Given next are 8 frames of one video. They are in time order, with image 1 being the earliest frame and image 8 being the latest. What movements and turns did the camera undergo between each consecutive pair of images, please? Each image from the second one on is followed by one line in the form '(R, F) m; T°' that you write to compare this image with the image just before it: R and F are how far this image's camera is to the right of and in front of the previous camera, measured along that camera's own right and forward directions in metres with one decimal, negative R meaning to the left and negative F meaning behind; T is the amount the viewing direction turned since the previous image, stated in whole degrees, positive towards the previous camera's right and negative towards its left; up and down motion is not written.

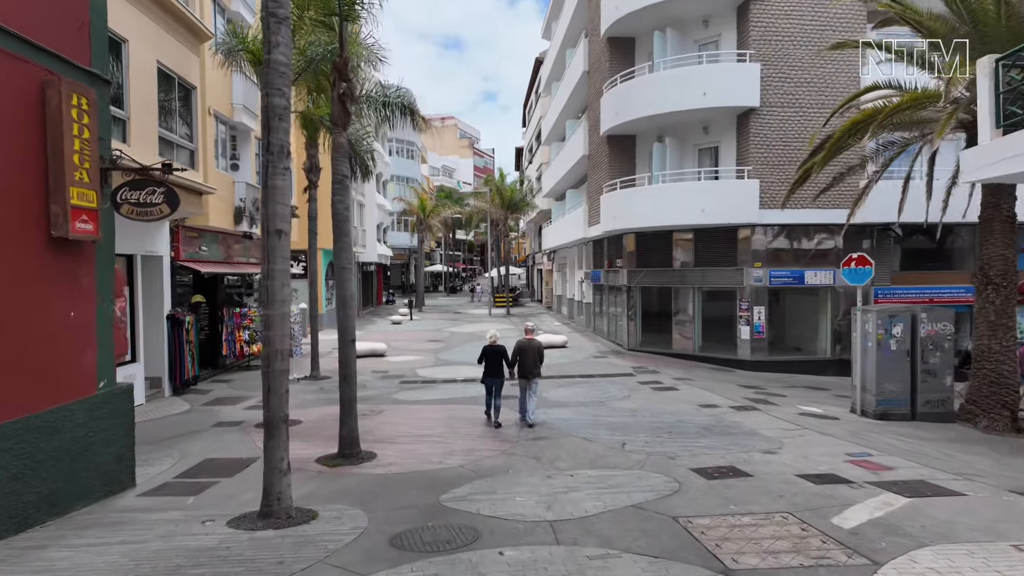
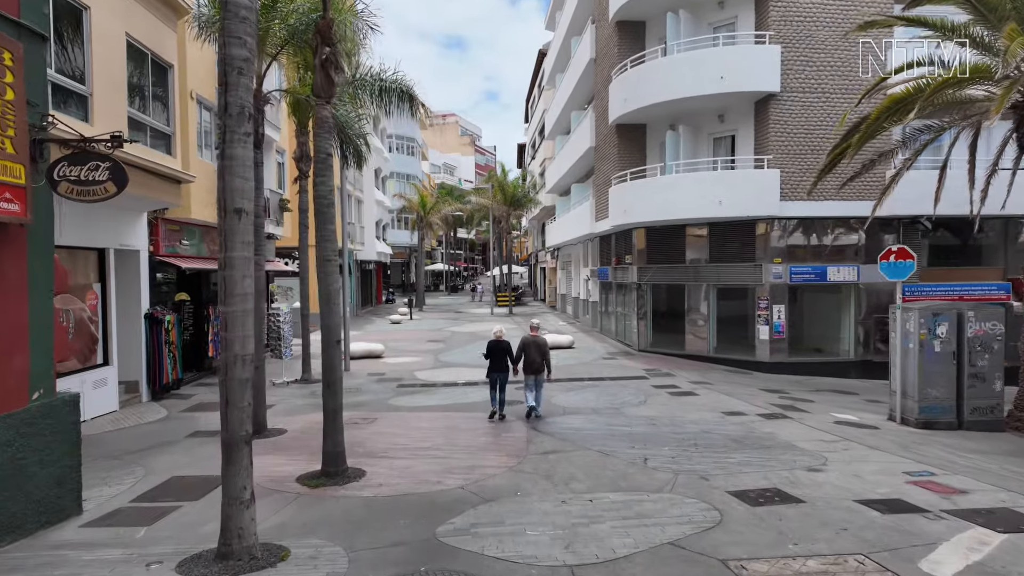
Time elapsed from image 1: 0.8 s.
(-0.1, +1.0) m; 0°
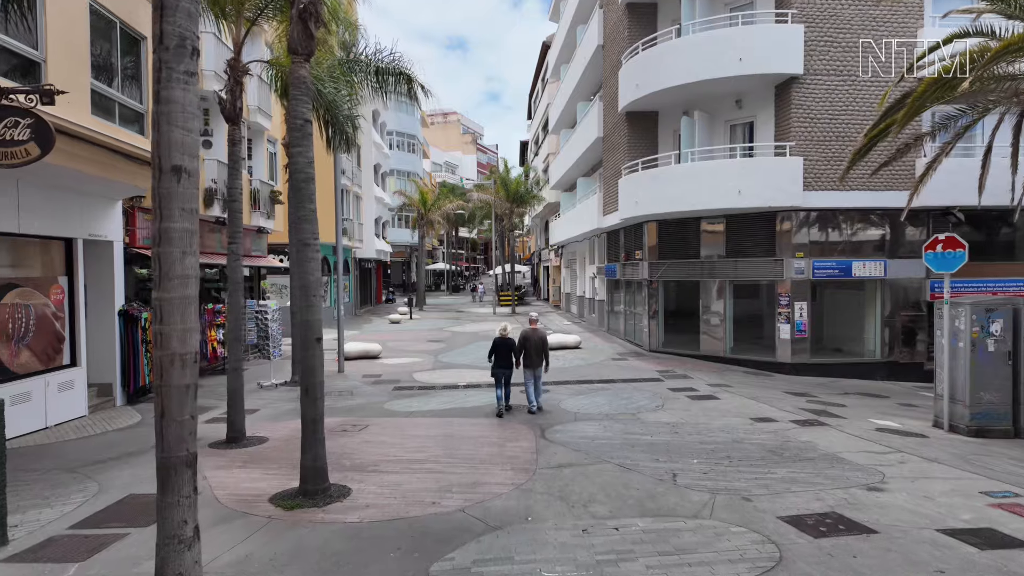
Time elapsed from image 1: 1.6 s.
(-0.1, +1.0) m; 0°
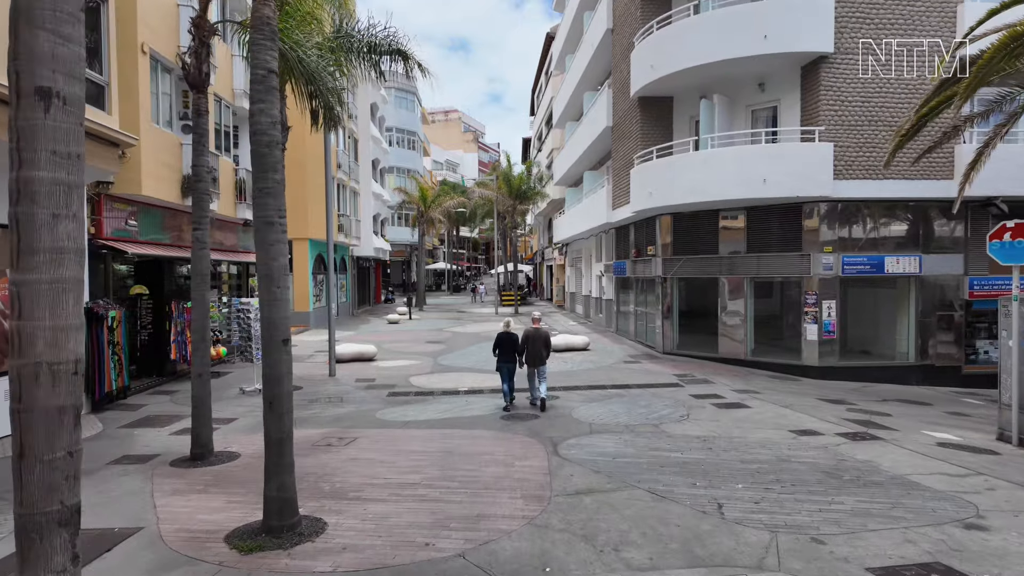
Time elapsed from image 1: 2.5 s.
(-0.1, +1.2) m; 0°
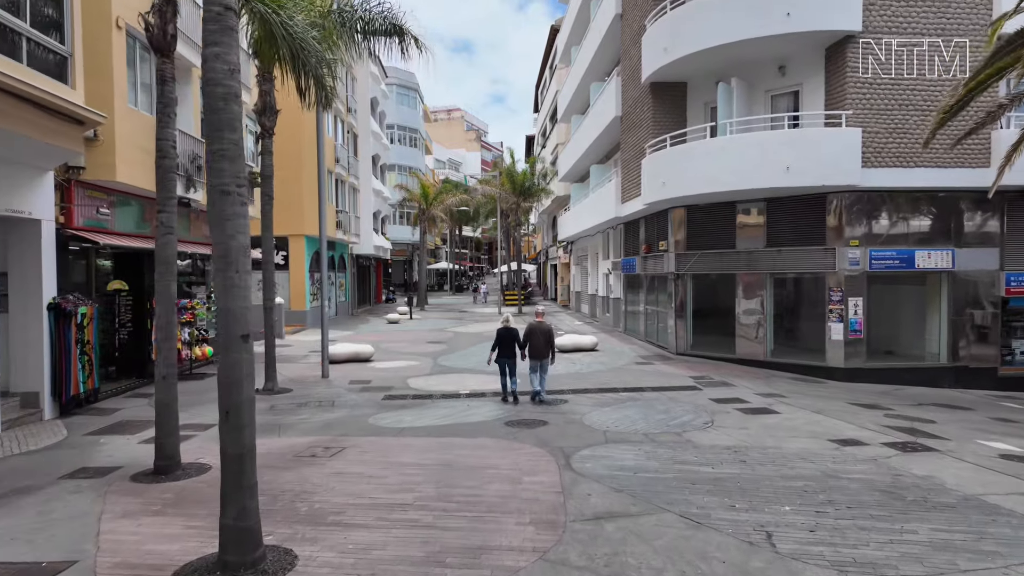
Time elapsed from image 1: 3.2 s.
(0.0, +0.9) m; 0°
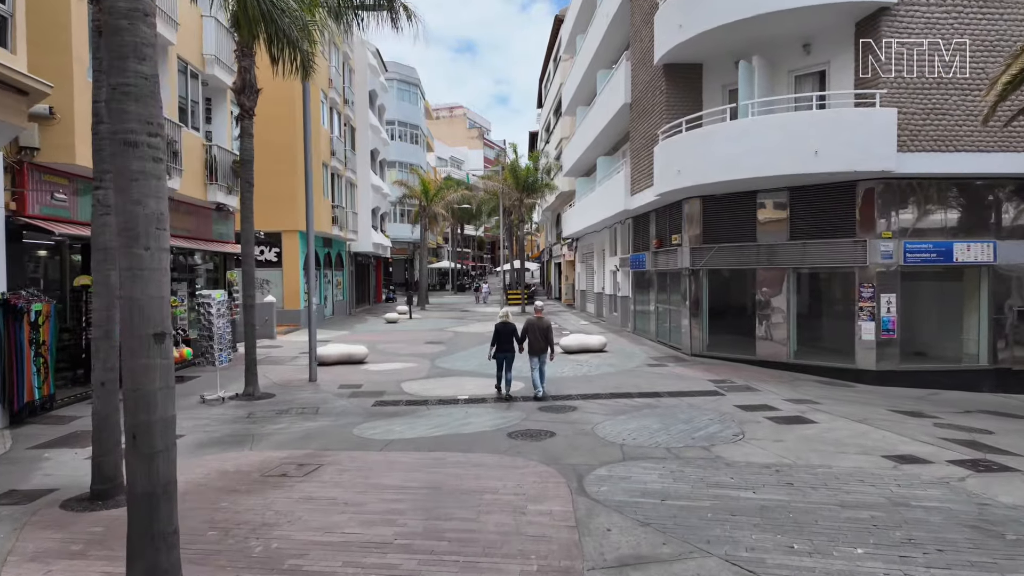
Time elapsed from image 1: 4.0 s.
(0.0, +1.1) m; 0°
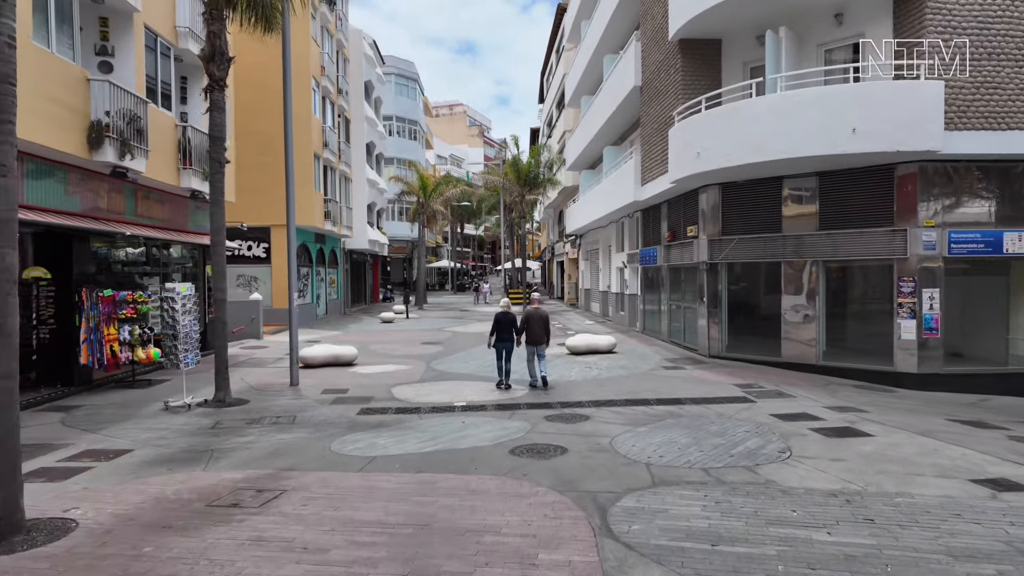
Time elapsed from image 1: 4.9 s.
(0.0, +1.2) m; 0°
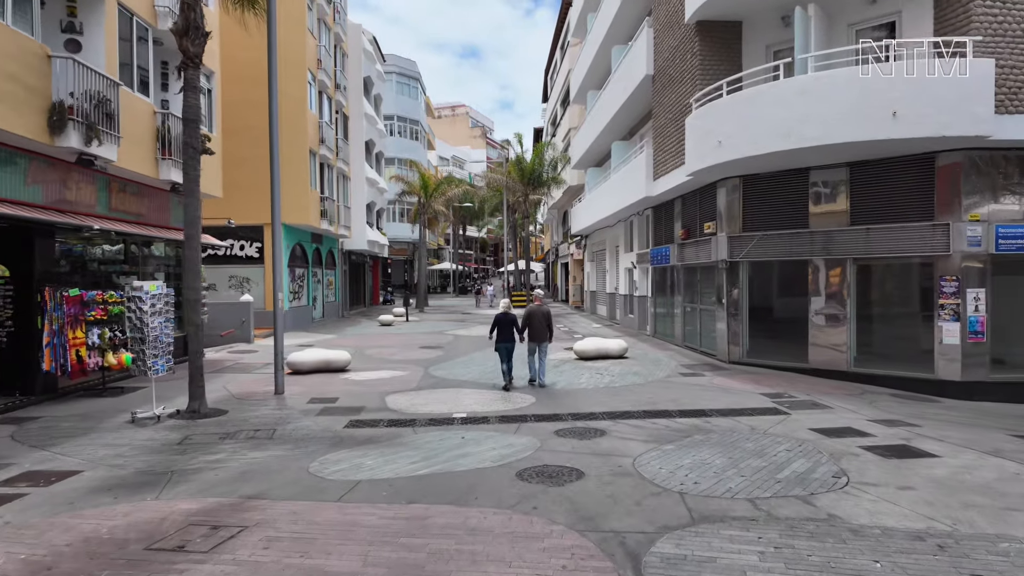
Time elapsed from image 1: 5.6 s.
(0.0, +1.0) m; 0°
